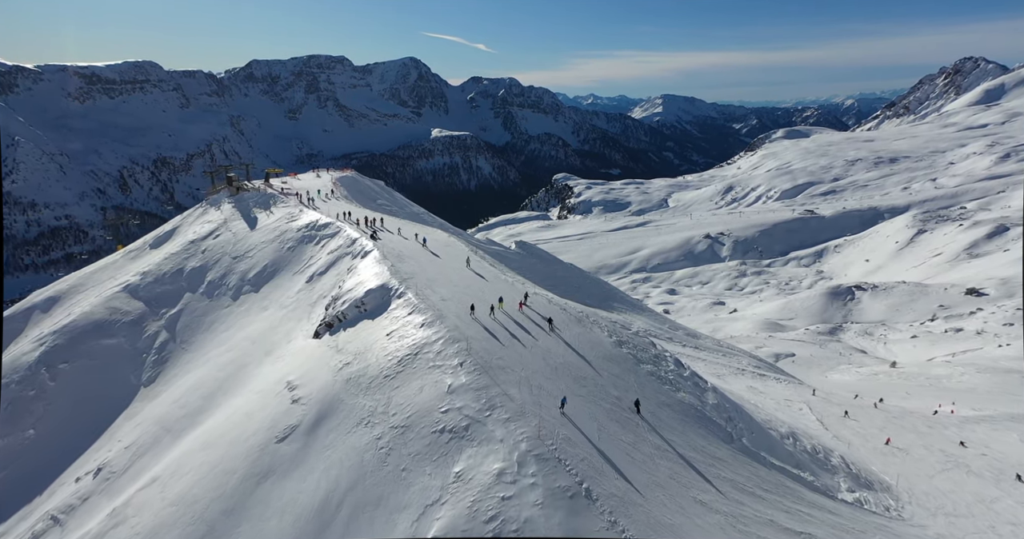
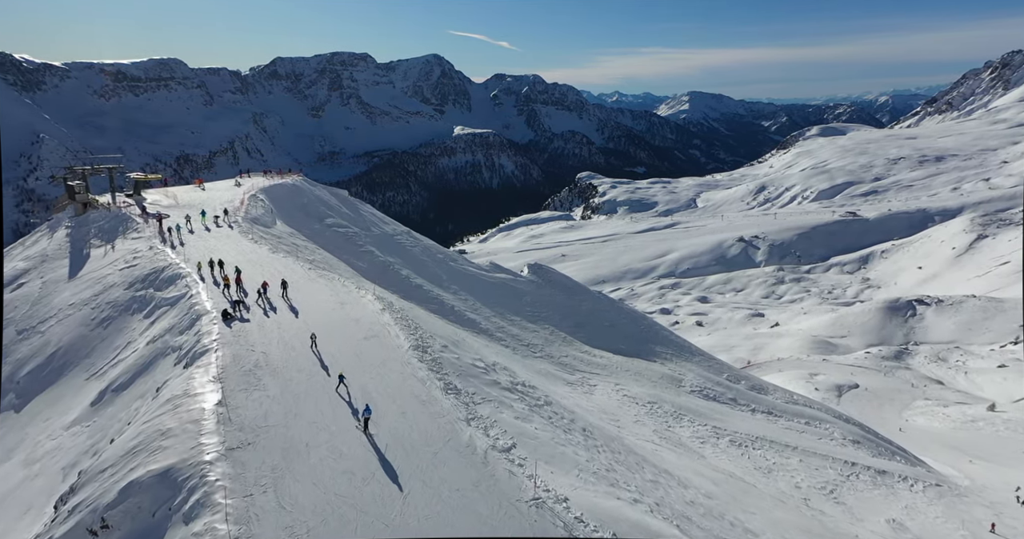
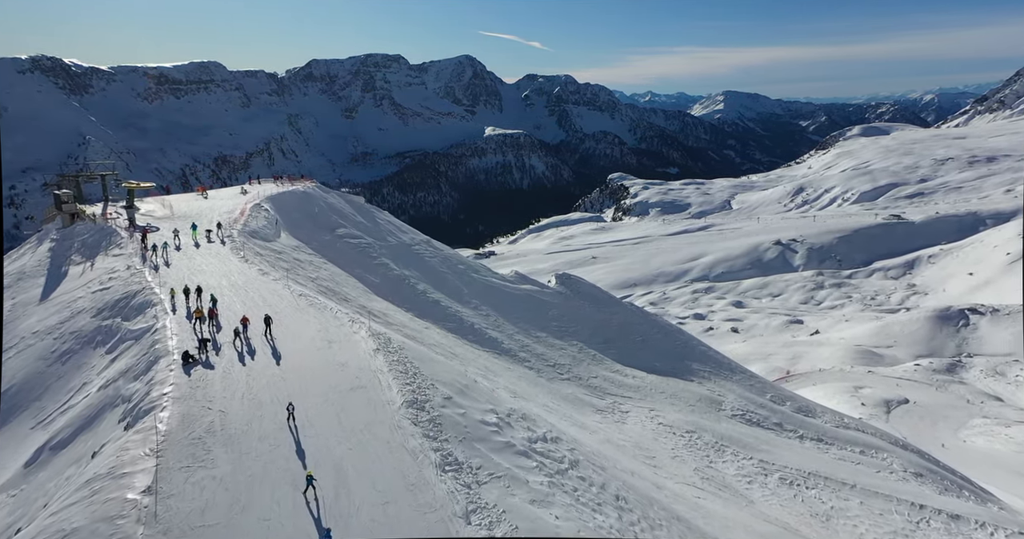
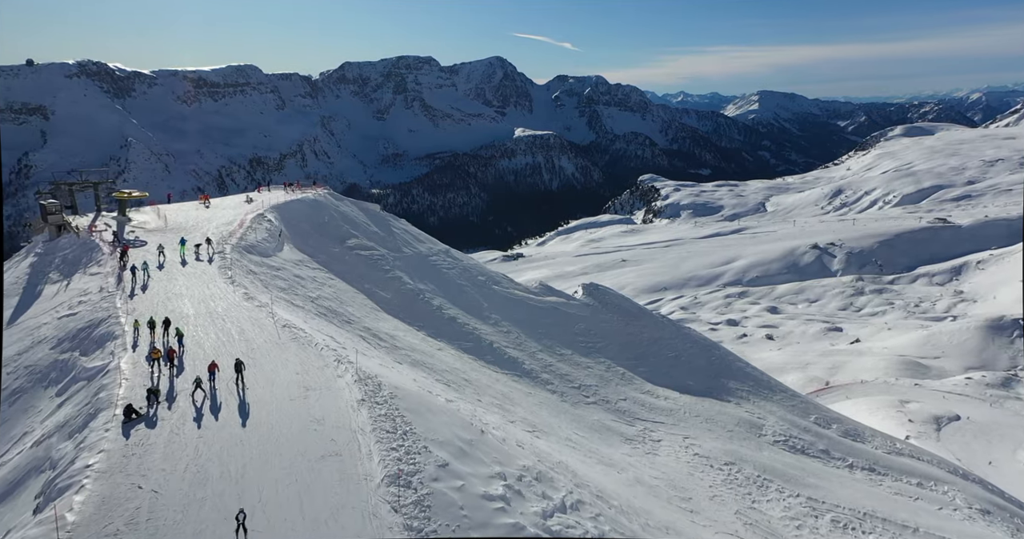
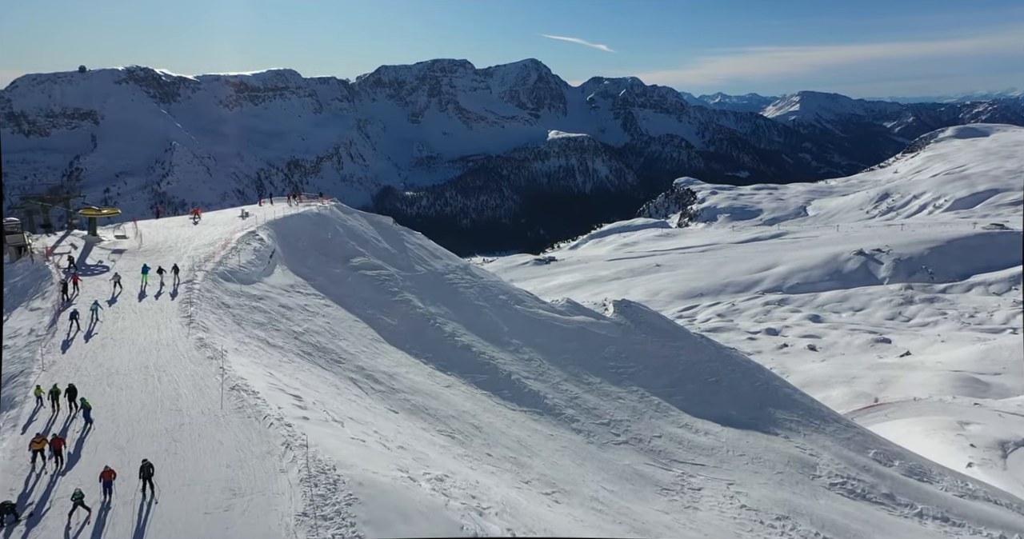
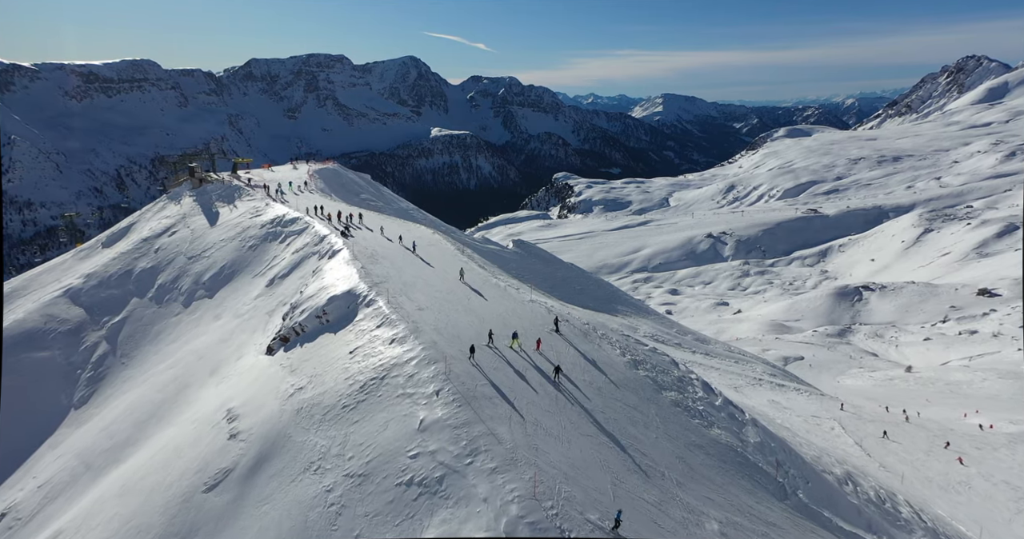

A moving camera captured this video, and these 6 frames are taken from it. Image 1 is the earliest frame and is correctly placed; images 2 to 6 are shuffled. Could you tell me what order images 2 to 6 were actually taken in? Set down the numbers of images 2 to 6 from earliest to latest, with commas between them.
6, 2, 3, 4, 5
